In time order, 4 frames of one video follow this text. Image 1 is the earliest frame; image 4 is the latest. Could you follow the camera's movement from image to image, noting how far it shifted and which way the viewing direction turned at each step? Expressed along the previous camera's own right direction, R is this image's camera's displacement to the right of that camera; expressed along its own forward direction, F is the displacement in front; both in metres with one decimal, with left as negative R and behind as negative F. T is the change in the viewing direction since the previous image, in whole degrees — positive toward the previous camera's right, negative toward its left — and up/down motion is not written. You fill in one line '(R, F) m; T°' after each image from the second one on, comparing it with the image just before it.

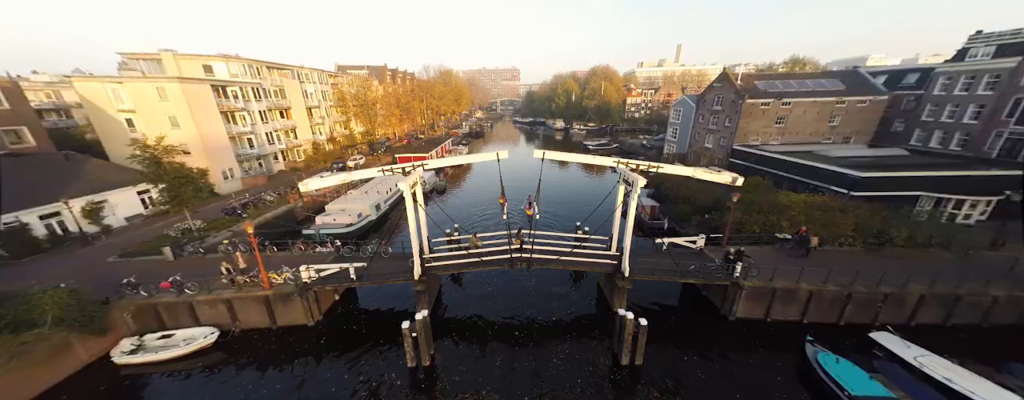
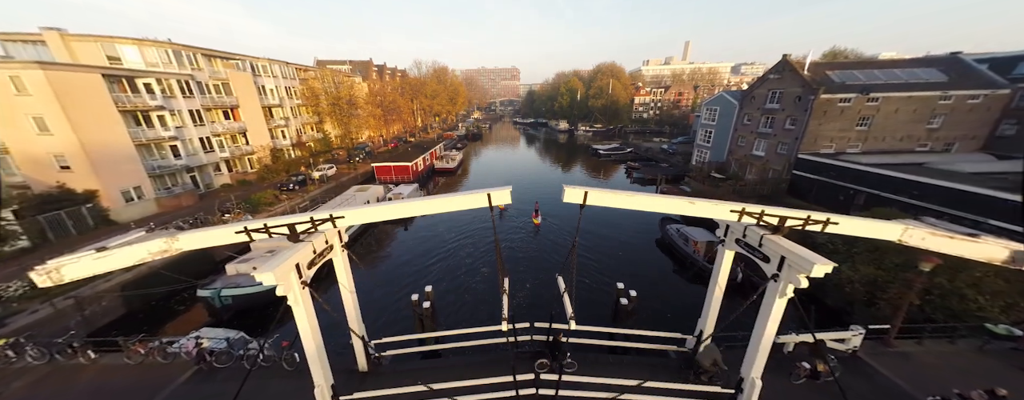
(-0.2, +7.6) m; 0°
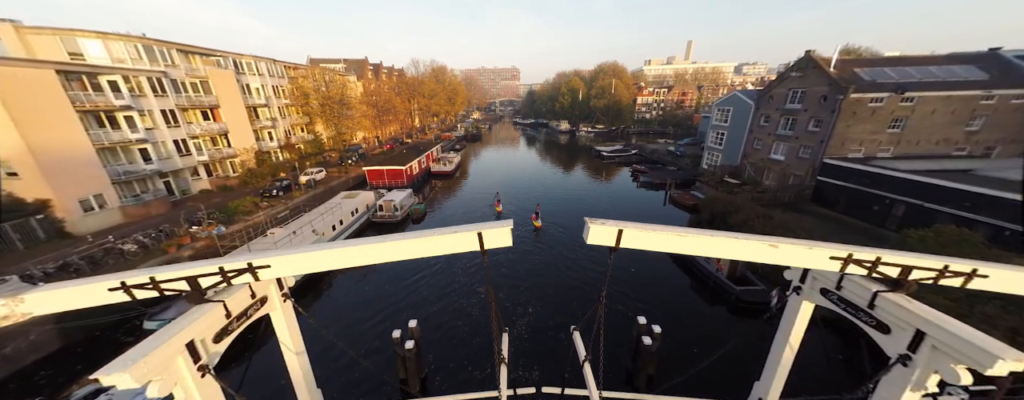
(0.0, +2.1) m; 0°
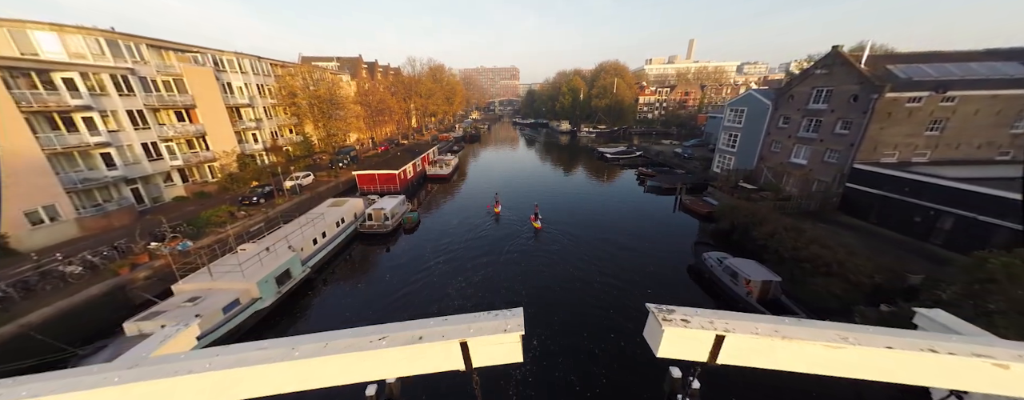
(-0.1, +2.1) m; 0°
